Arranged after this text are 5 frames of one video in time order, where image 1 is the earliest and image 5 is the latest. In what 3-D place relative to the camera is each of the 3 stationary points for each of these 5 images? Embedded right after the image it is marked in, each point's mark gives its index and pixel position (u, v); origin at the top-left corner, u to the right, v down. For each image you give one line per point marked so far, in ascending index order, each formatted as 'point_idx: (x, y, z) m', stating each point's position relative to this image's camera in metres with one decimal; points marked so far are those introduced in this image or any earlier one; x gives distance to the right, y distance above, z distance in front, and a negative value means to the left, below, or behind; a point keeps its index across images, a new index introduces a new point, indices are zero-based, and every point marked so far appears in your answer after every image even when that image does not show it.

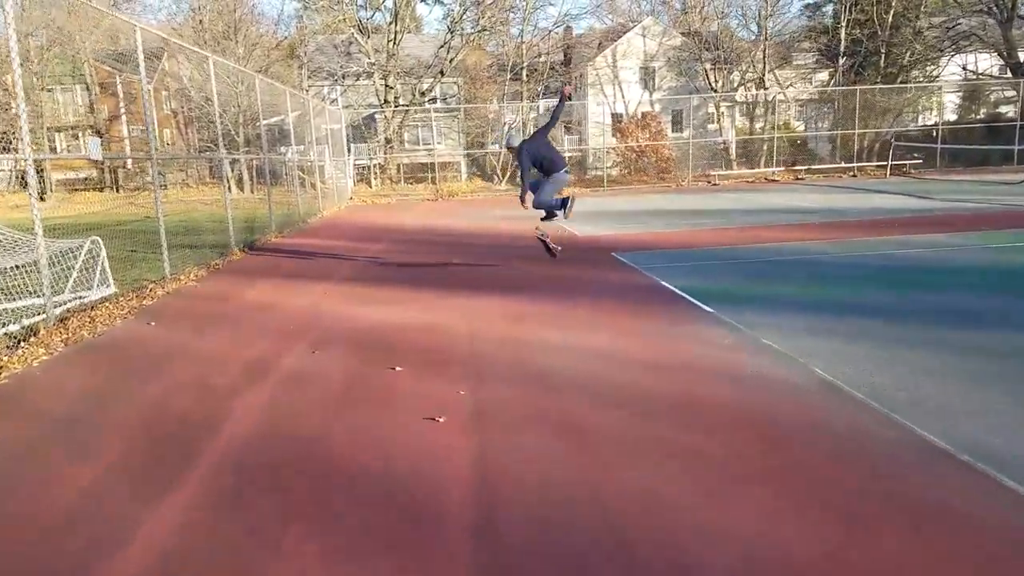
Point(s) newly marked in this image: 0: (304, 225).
0: (-4.8, +1.5, +17.4) m
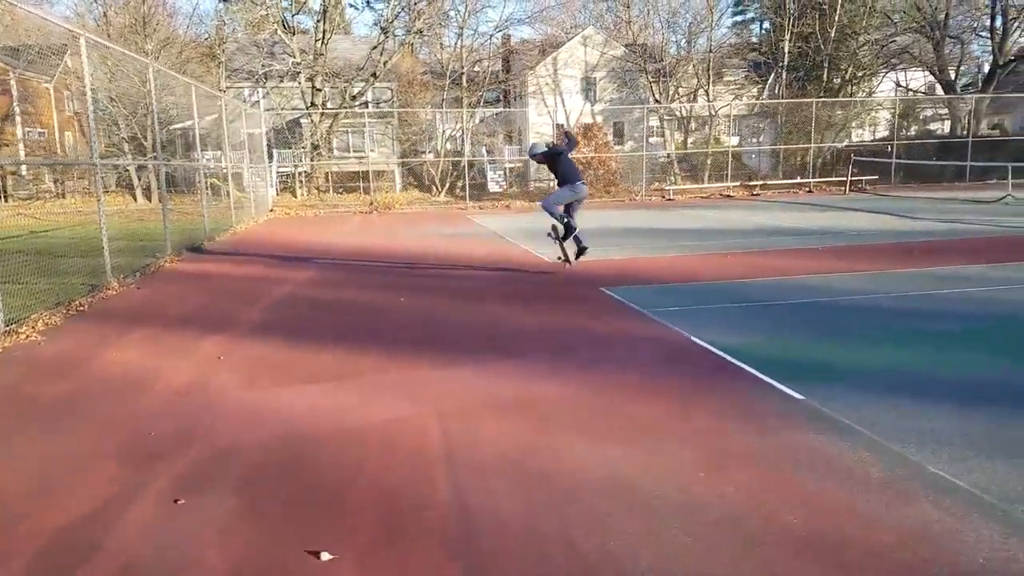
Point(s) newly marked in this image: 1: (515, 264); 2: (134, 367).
0: (-5.8, +0.9, +14.8) m
1: (0.0, +0.3, +10.9) m
2: (-2.8, -0.6, +5.5) m
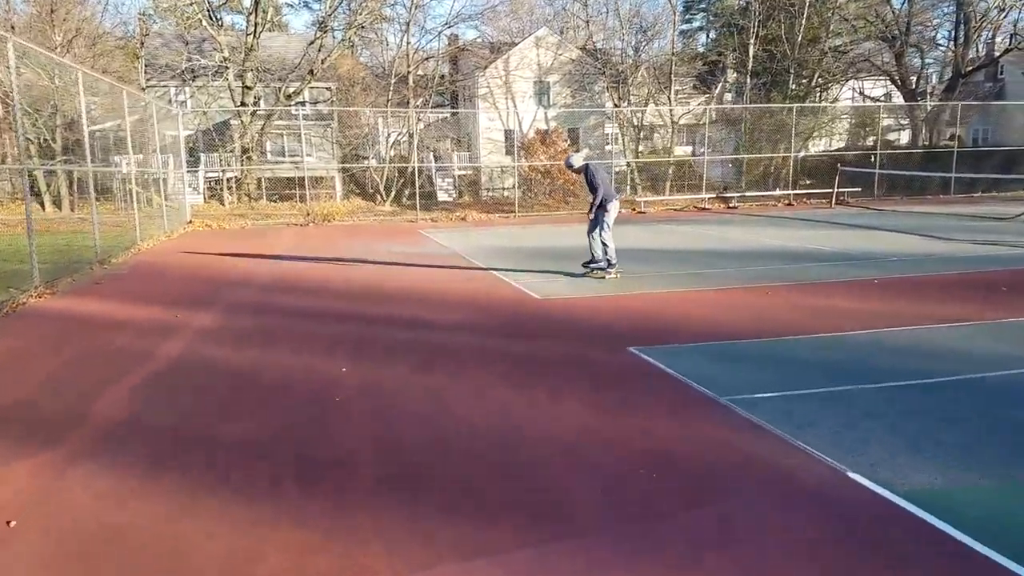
0: (-6.4, +0.4, +12.0) m
1: (-0.2, -0.2, +8.5) m
2: (-2.6, -1.0, +2.9) m
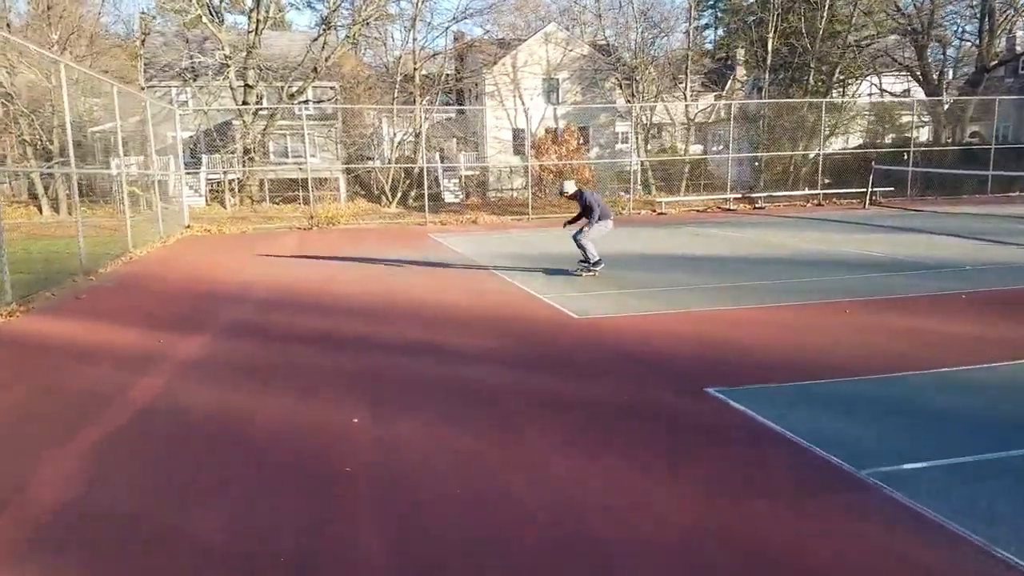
0: (-6.1, +0.2, +11.0) m
1: (+0.1, -0.3, +7.5) m
2: (-2.3, -1.2, +1.9) m
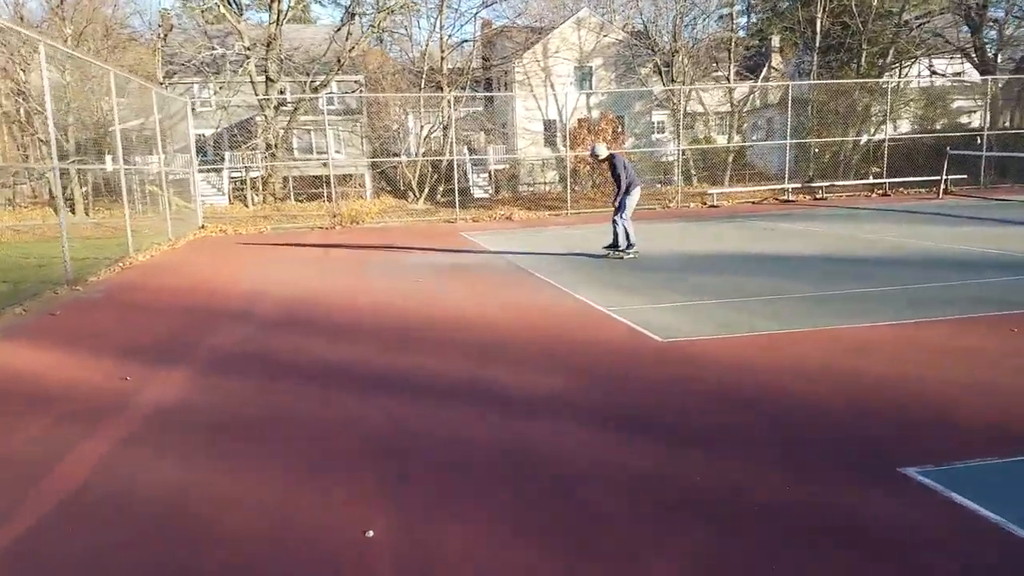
0: (-5.4, 0.0, +9.6) m
1: (+0.6, -0.4, +5.9) m
2: (-2.0, -1.4, +0.4) m
